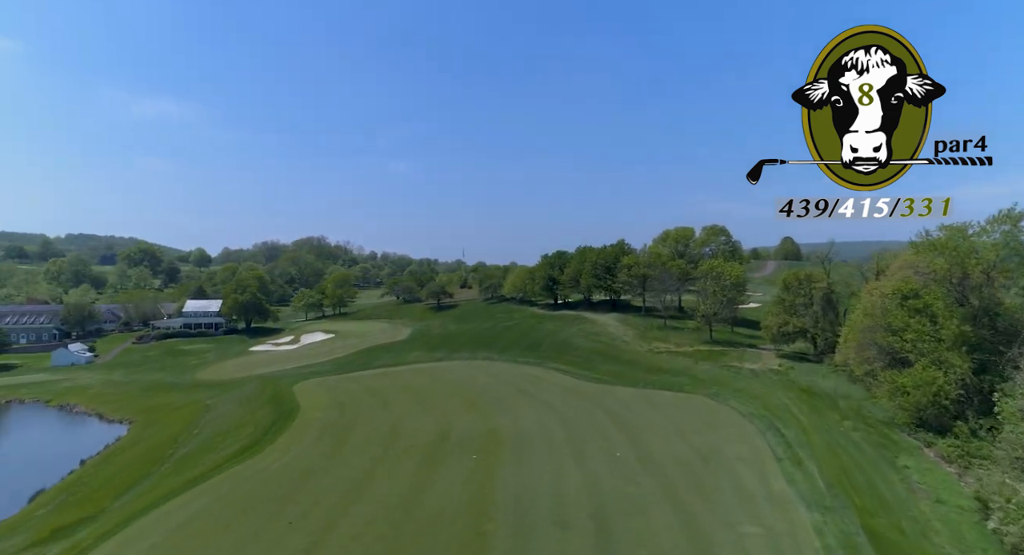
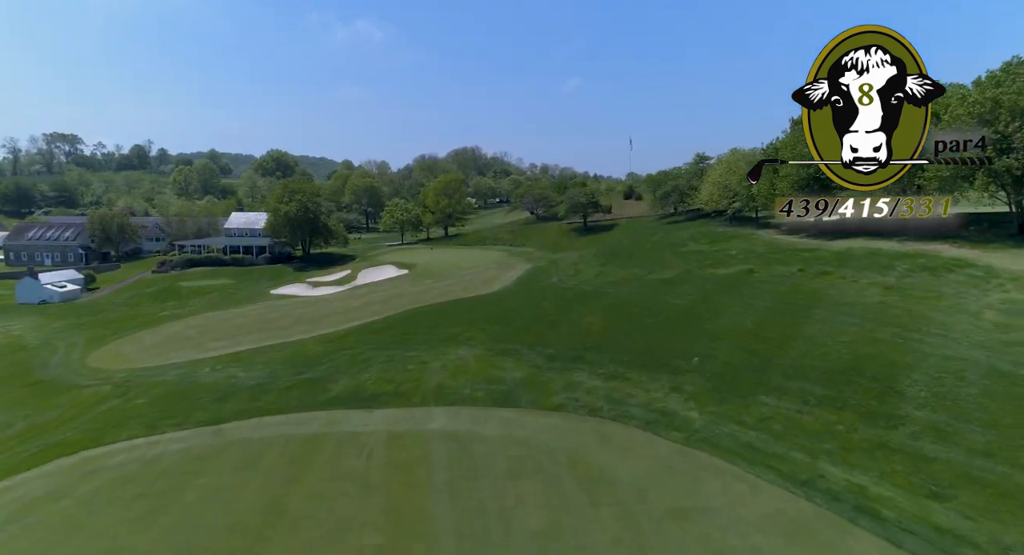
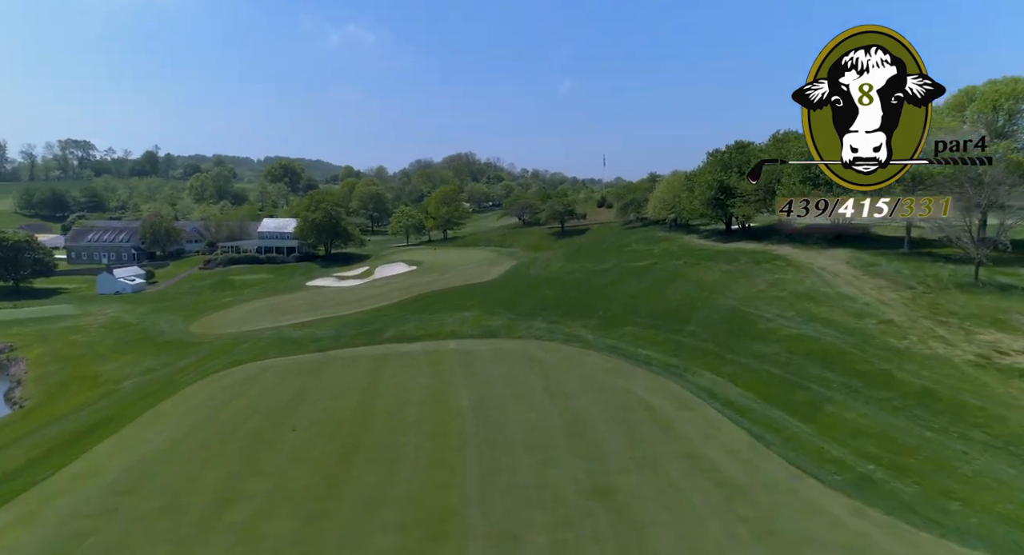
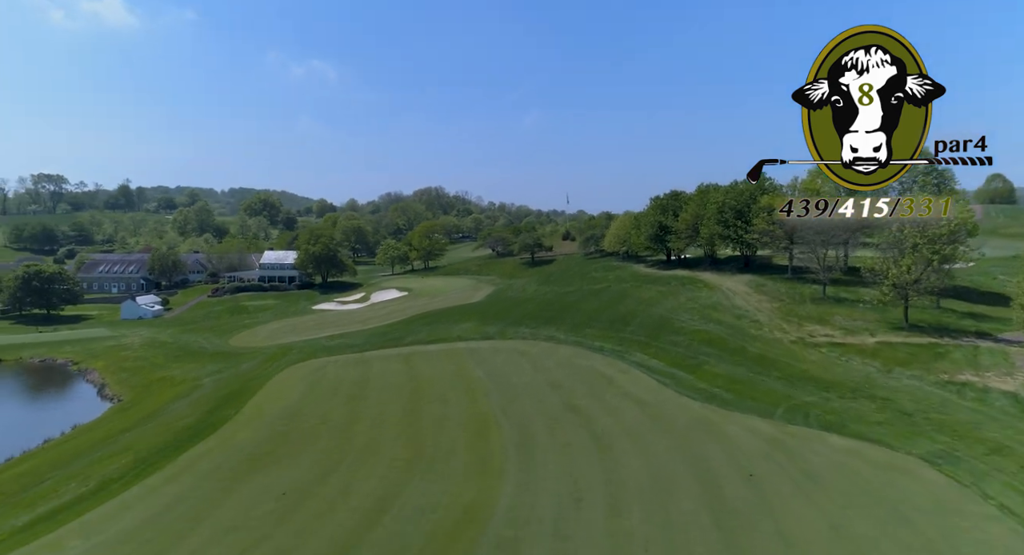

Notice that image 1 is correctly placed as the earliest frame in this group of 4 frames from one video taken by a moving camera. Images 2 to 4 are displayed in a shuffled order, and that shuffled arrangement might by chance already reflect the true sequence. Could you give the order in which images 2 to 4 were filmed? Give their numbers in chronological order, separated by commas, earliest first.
4, 3, 2
